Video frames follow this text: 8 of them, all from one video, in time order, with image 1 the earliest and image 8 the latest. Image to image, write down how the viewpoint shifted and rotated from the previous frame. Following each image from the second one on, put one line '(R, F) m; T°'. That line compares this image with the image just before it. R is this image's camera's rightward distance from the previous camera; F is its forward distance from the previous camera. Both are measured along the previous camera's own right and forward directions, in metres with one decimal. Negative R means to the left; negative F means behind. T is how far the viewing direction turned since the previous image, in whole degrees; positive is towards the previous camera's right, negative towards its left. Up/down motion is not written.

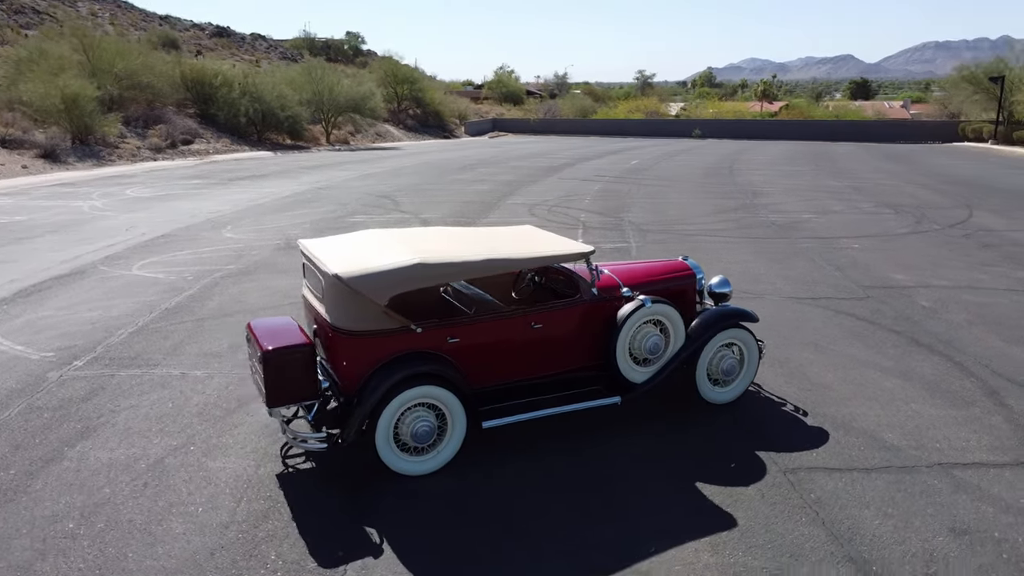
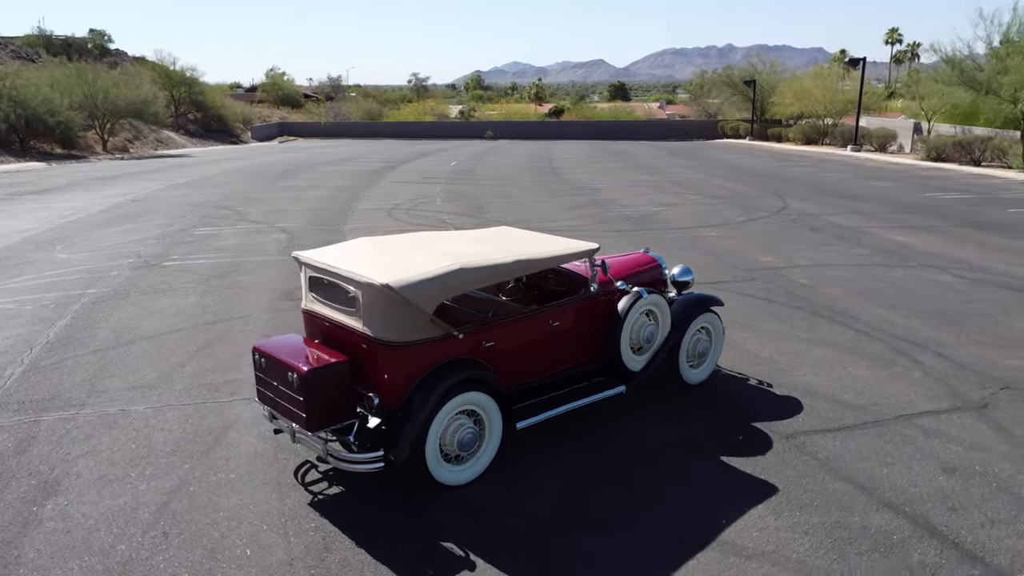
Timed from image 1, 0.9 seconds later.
(-1.7, +0.2) m; +15°
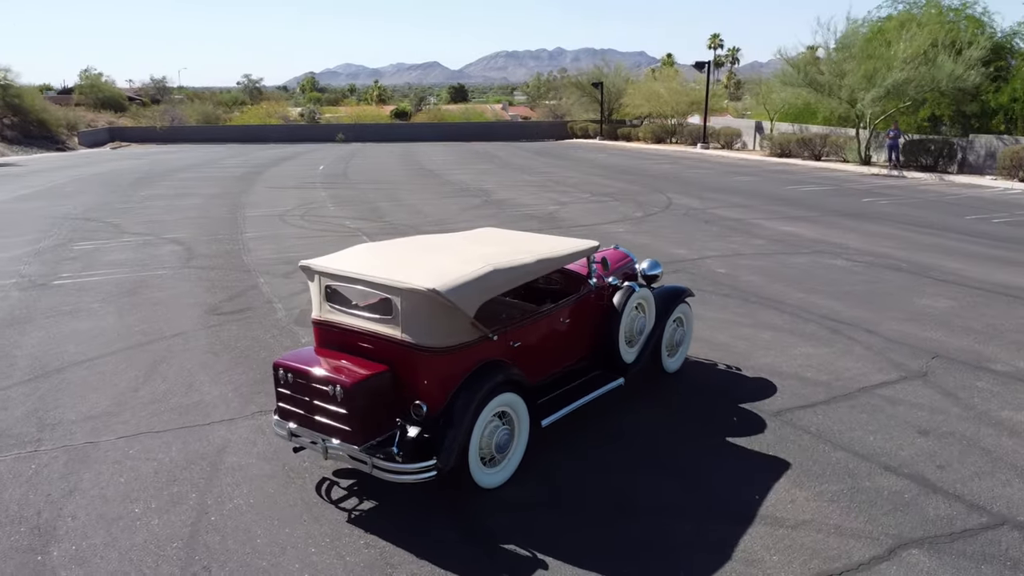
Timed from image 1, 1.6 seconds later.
(-1.2, +0.1) m; +11°
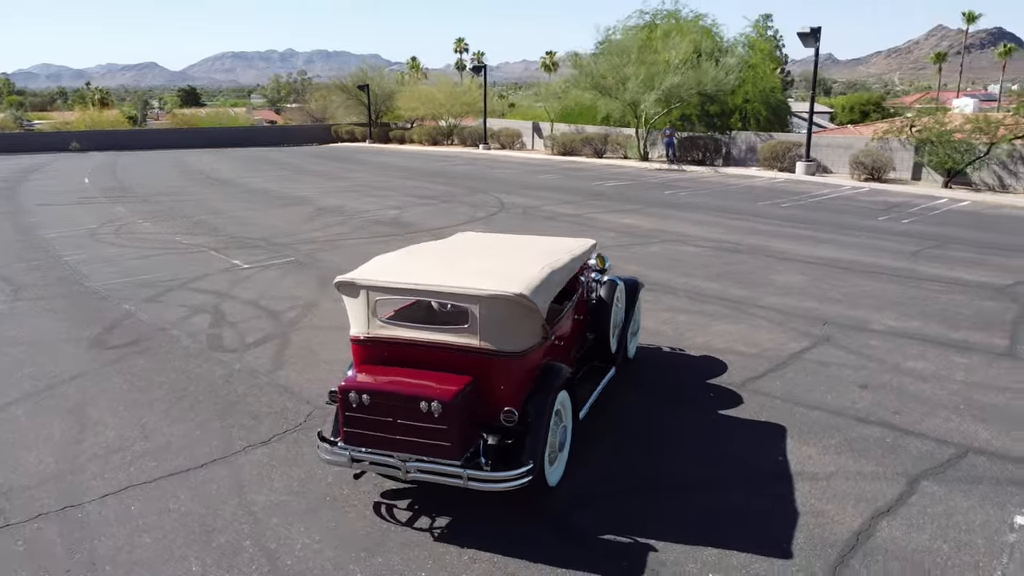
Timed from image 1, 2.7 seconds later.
(-2.0, +0.2) m; +17°
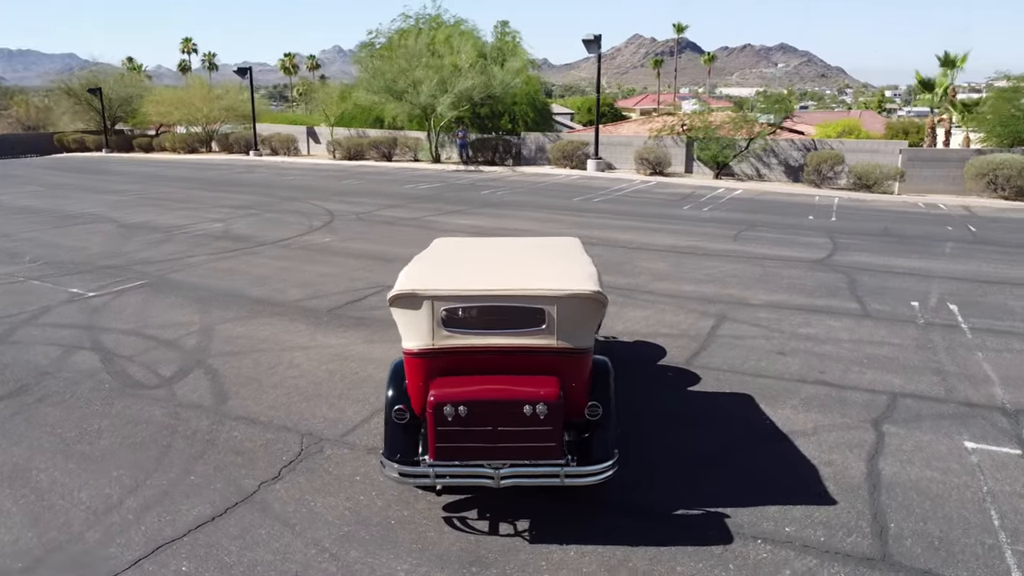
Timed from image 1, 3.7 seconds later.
(-2.0, +0.2) m; +18°
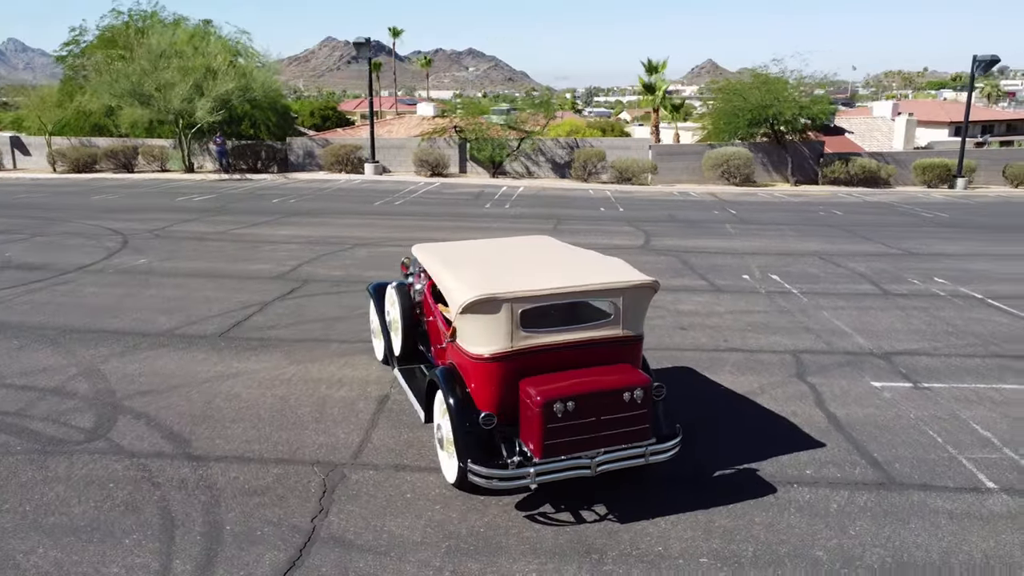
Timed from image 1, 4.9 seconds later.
(-2.2, +0.3) m; +20°
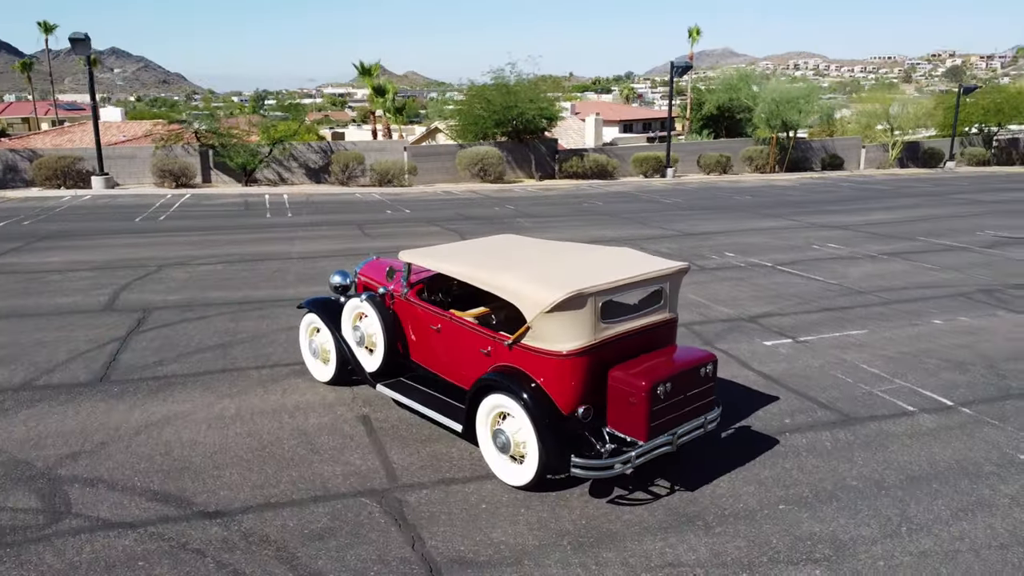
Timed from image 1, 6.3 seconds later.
(-2.4, +0.4) m; +22°
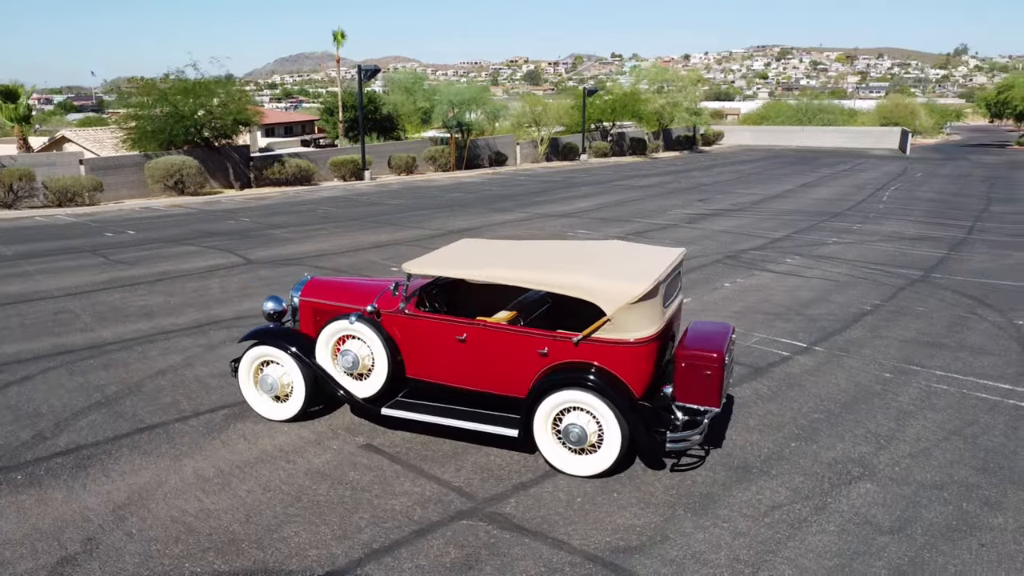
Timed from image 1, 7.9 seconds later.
(-2.9, +0.6) m; +26°
